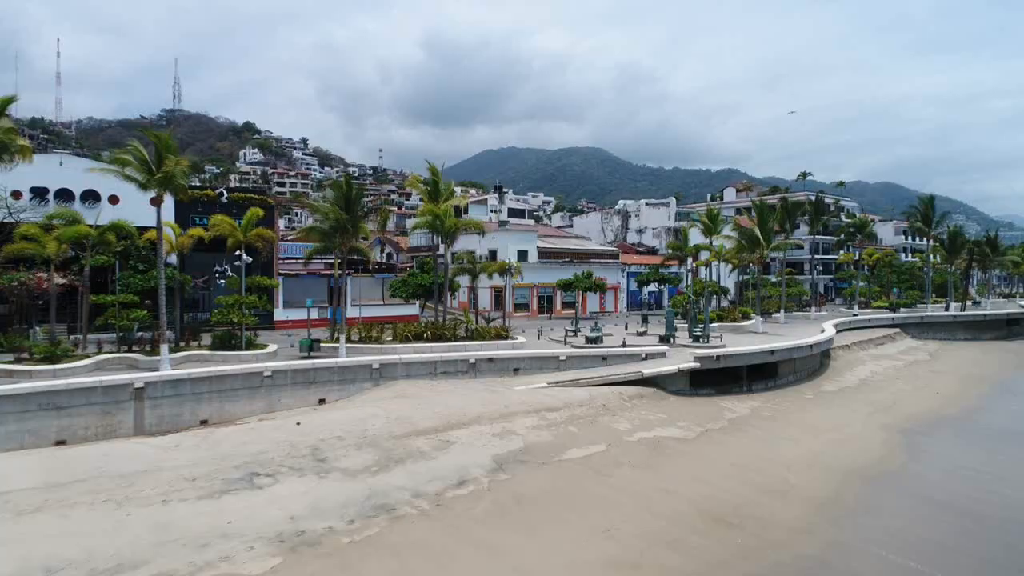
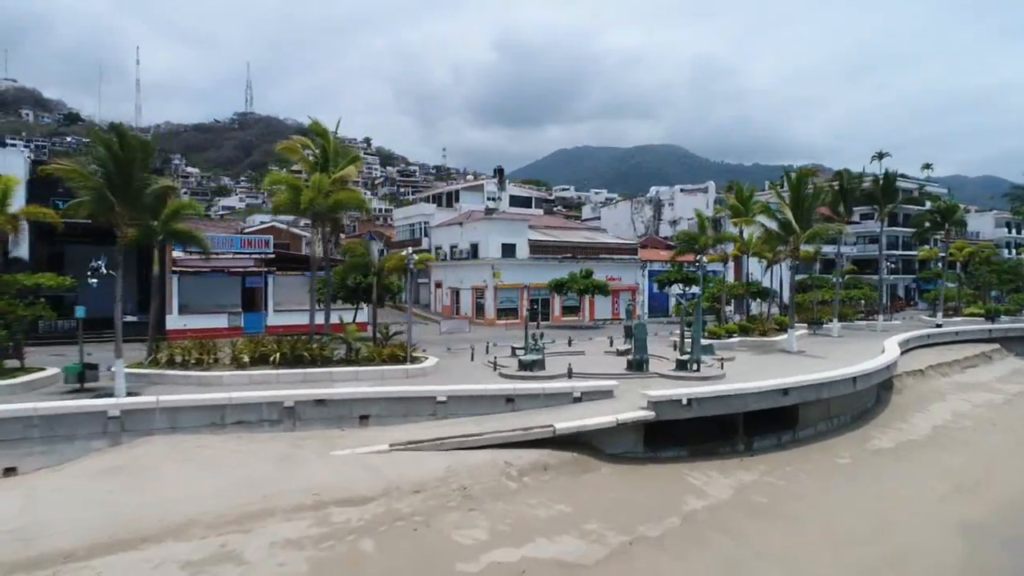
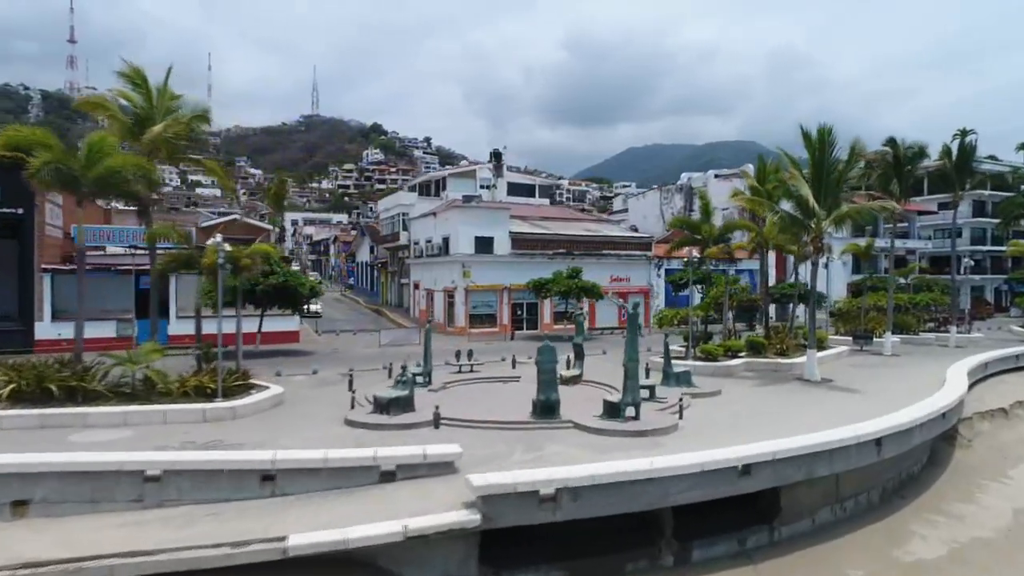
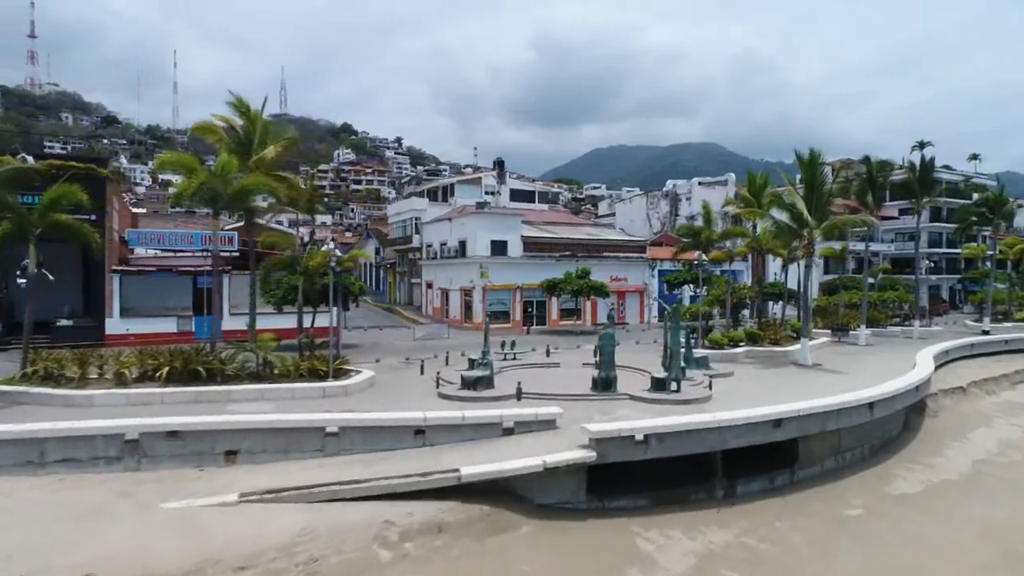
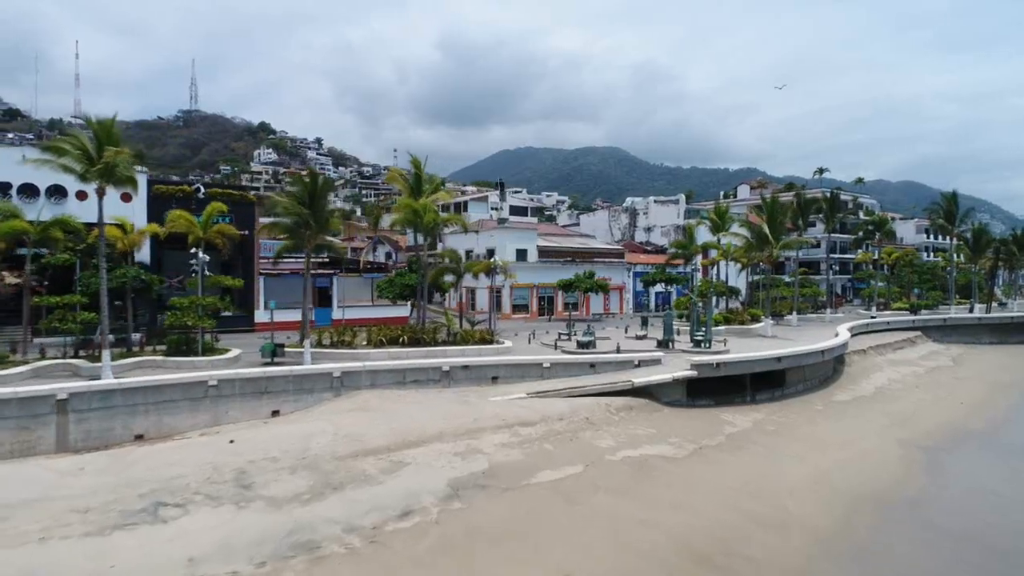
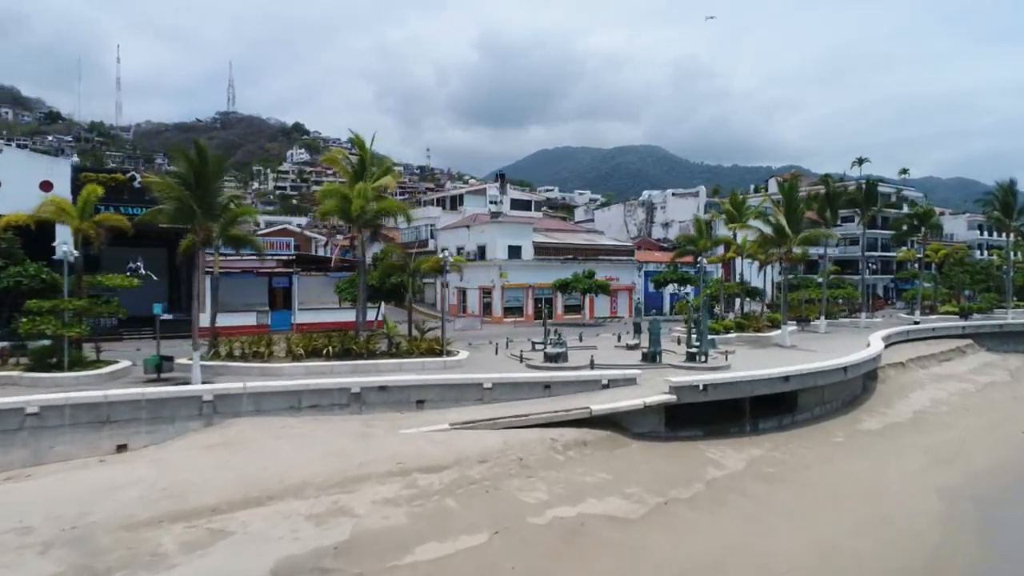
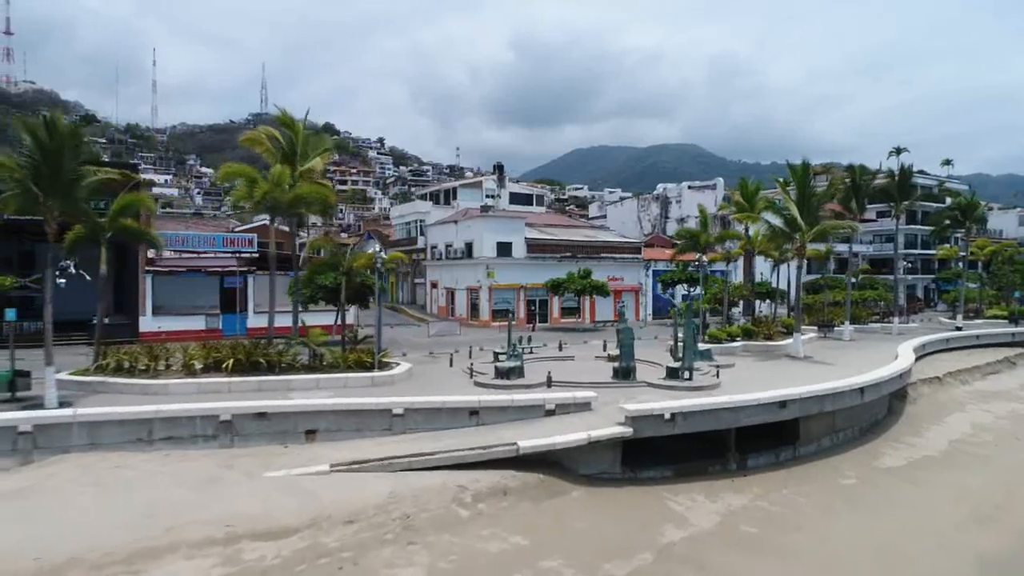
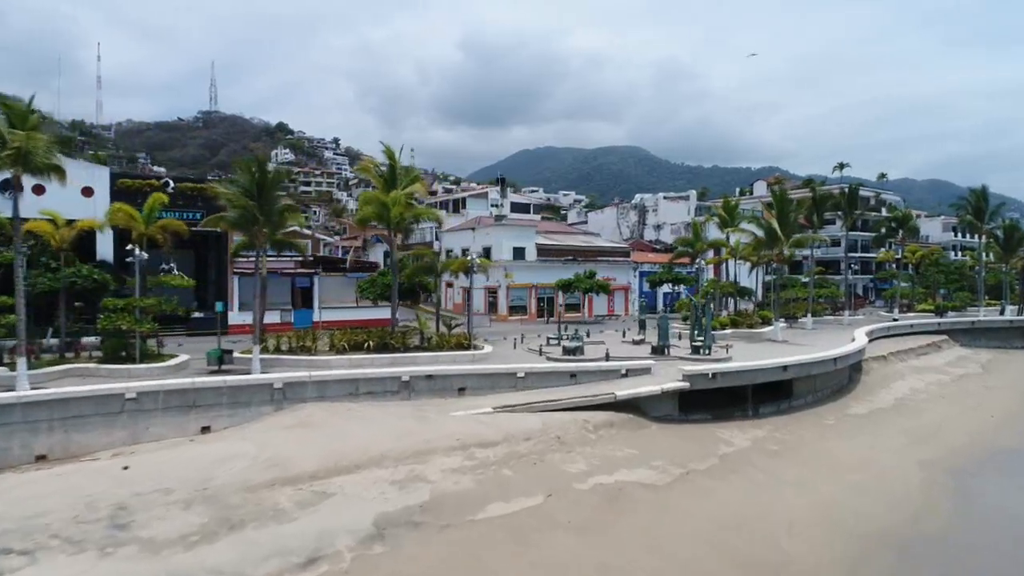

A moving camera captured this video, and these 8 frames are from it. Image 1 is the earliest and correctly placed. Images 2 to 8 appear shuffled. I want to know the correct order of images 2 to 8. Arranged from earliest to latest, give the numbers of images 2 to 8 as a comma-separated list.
5, 8, 6, 2, 7, 4, 3
